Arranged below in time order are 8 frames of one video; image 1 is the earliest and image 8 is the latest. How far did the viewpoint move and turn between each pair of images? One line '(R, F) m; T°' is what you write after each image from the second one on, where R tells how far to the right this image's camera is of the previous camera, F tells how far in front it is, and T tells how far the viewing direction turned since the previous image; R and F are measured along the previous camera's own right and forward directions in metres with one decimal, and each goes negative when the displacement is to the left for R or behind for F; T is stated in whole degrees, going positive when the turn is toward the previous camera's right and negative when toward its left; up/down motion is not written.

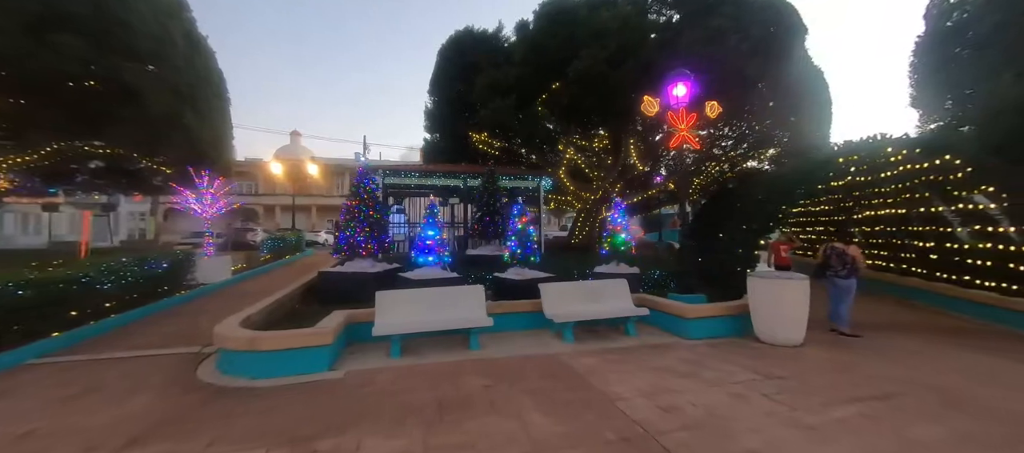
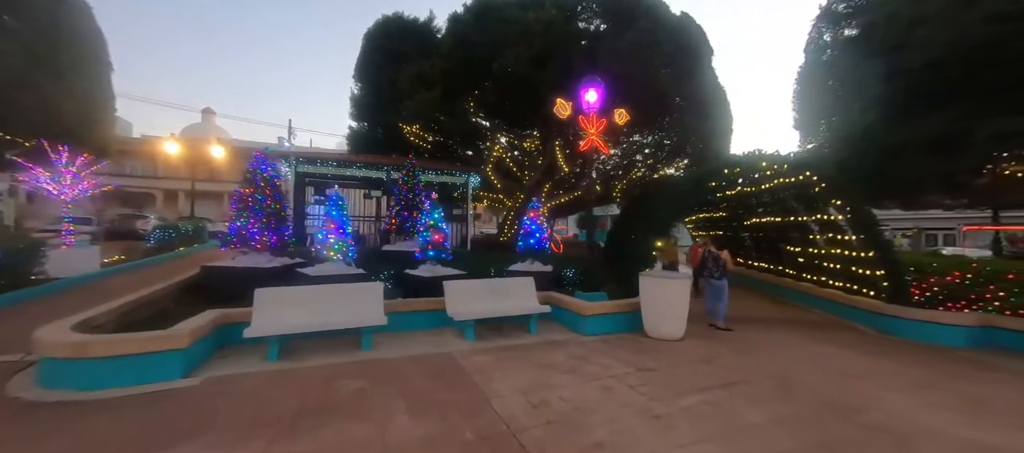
(+0.5, 0.0) m; +9°
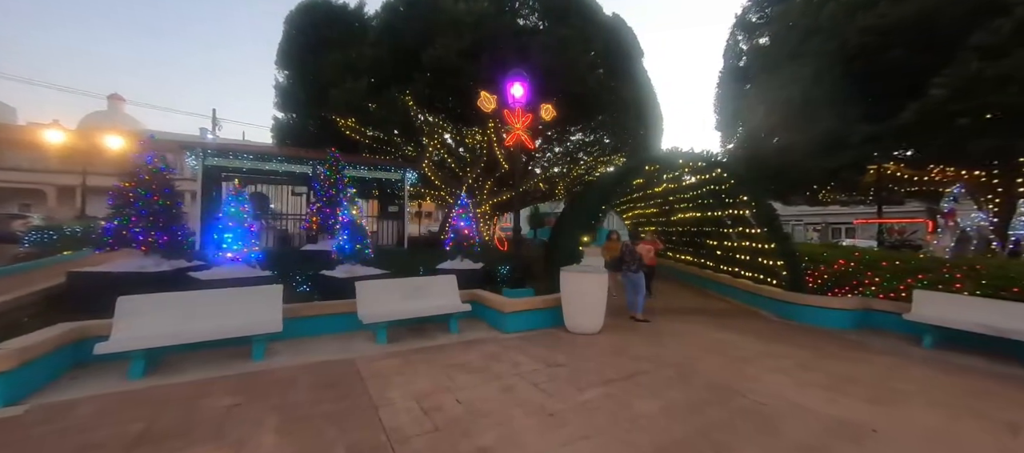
(+0.5, +0.1) m; +7°
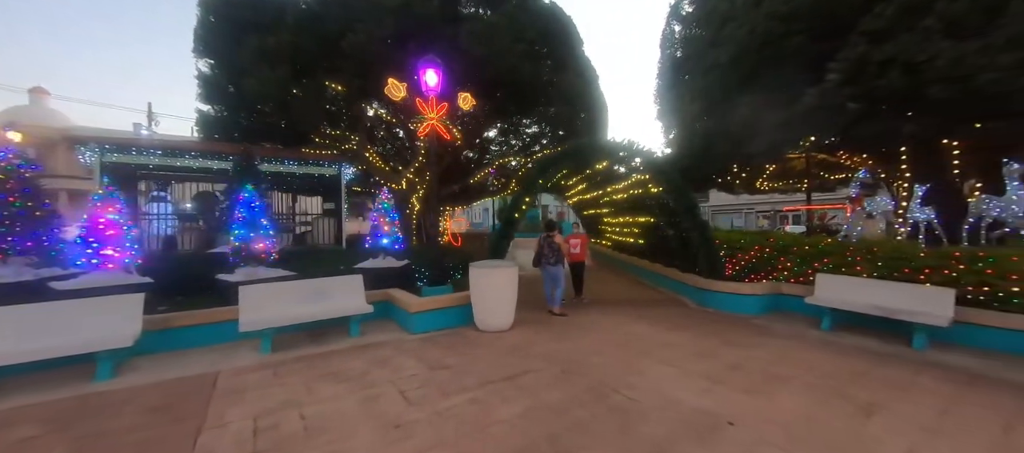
(+1.0, +0.2) m; +4°
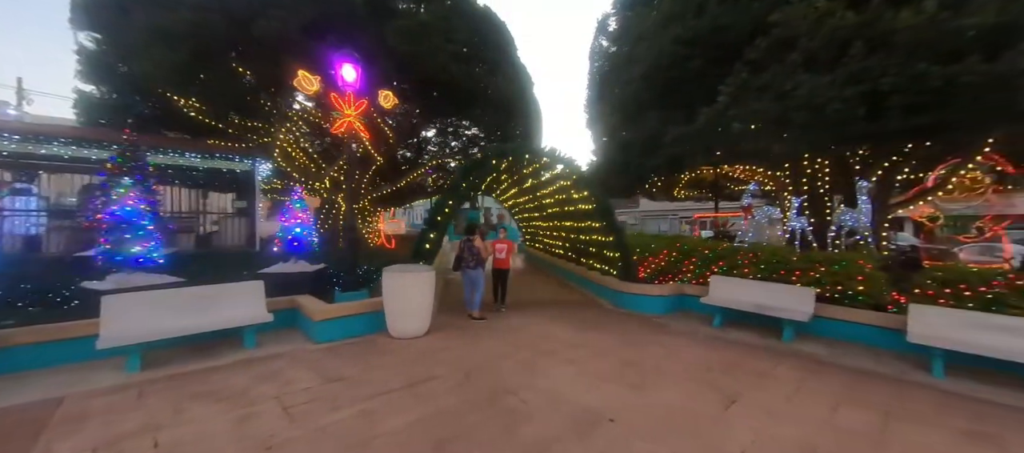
(+0.4, 0.0) m; +9°
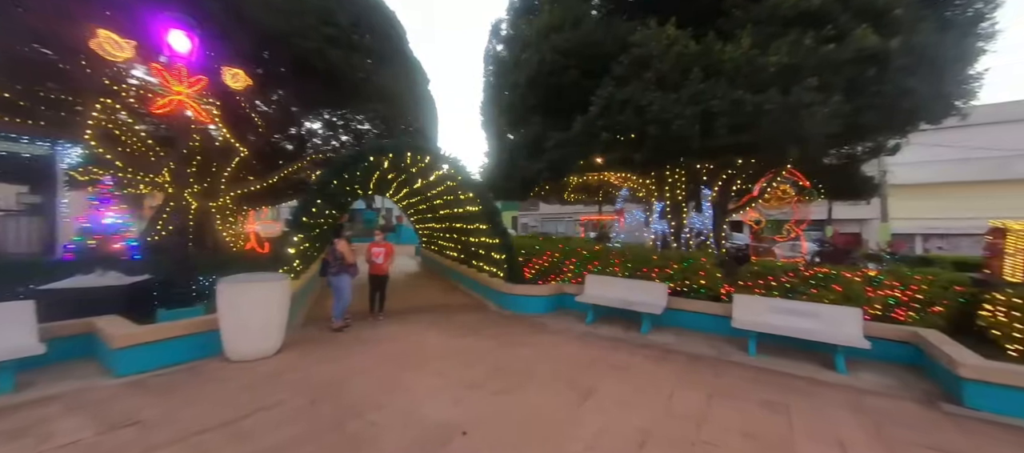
(+0.4, +0.1) m; +14°
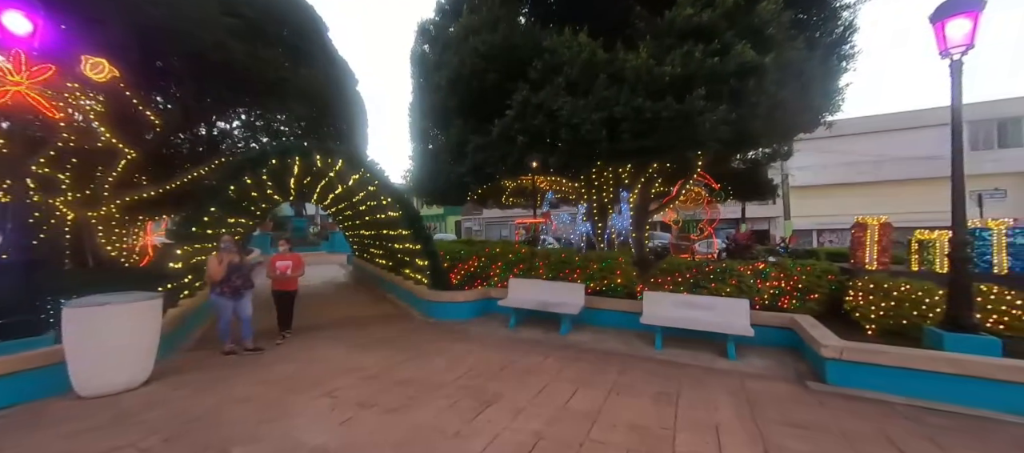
(+0.4, +0.1) m; +8°
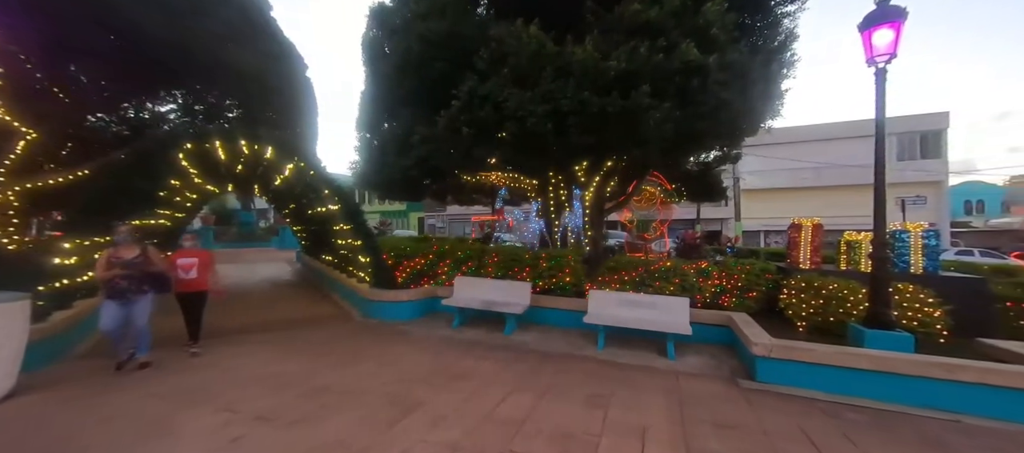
(+0.3, +0.2) m; +5°
